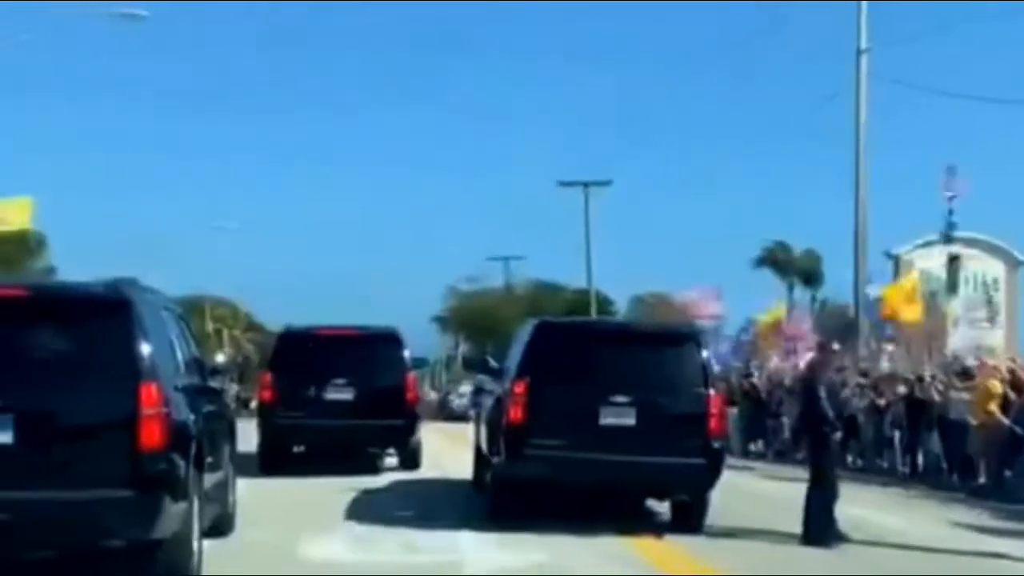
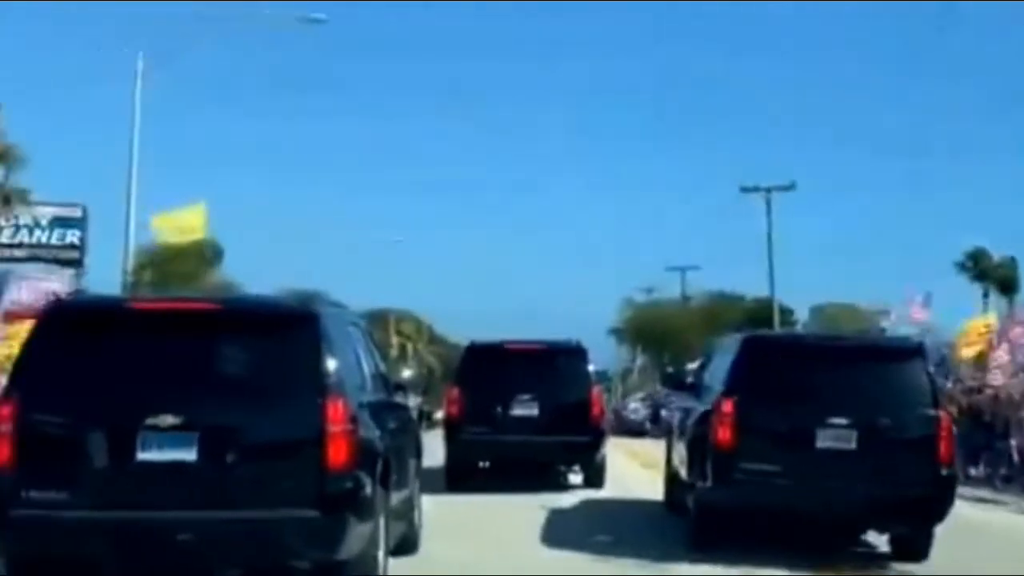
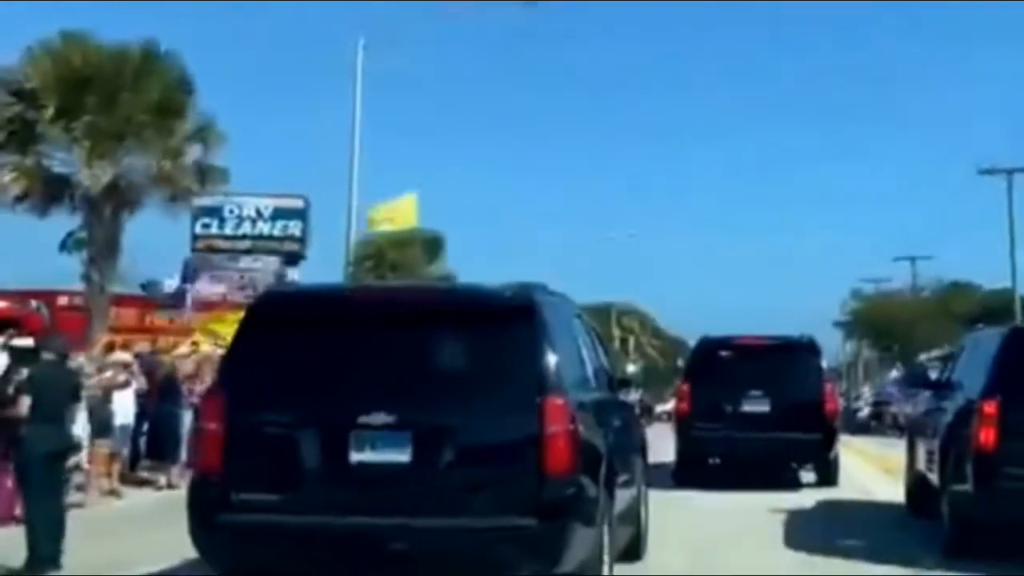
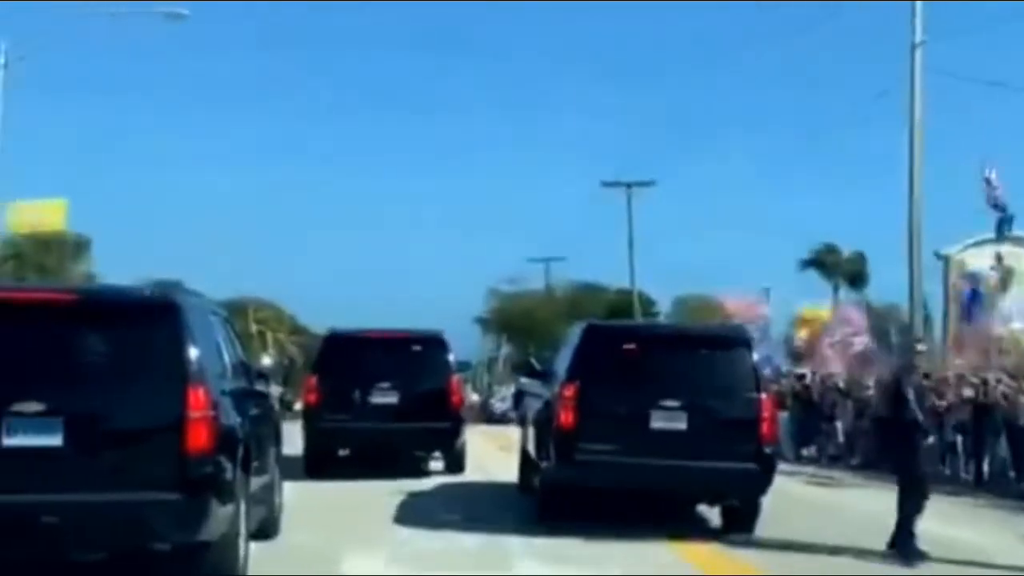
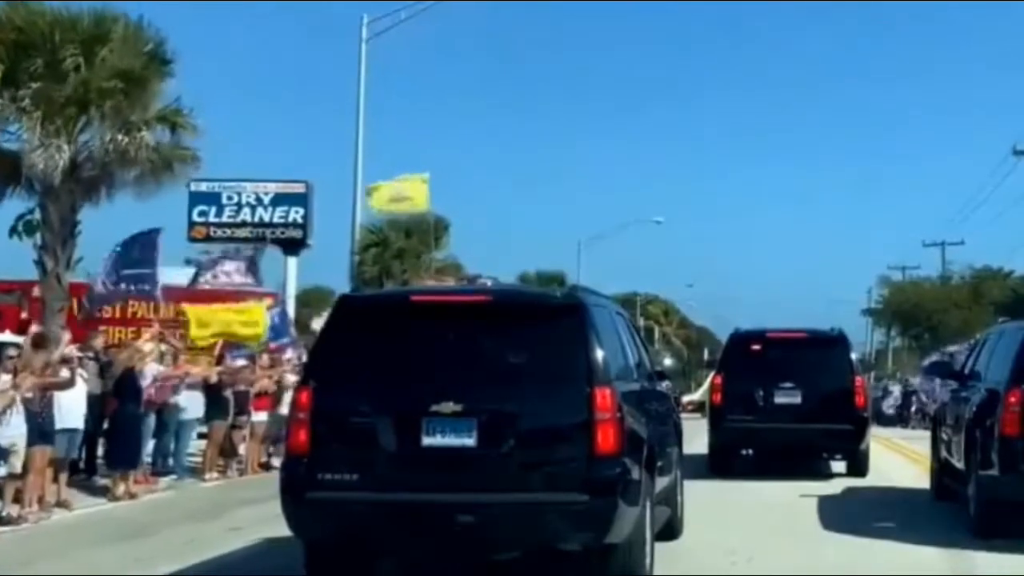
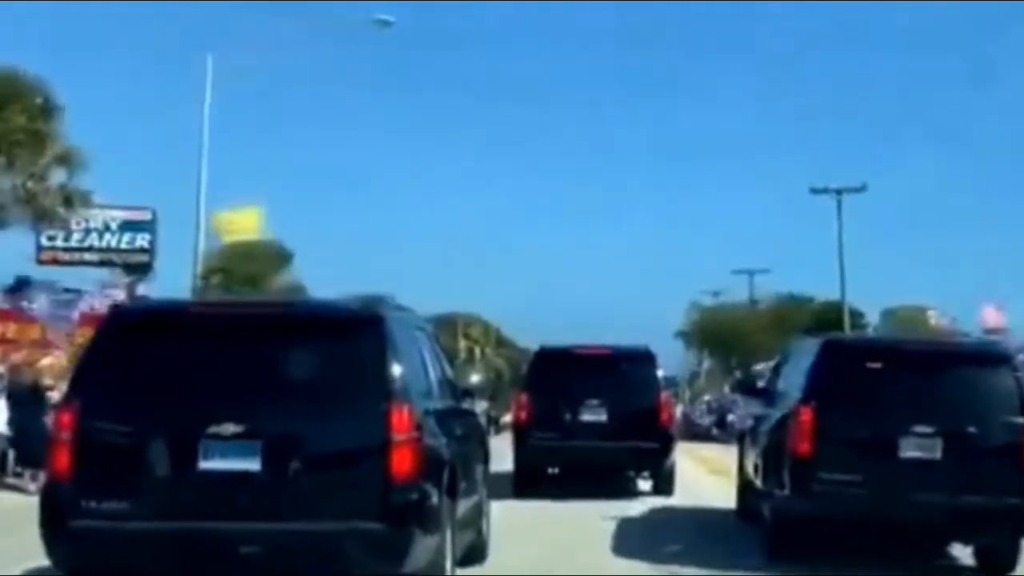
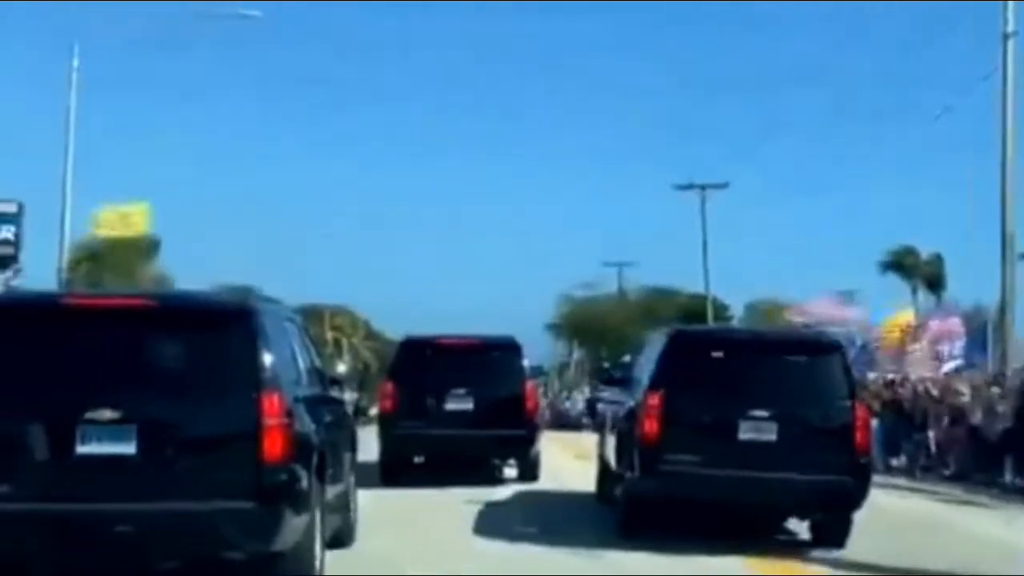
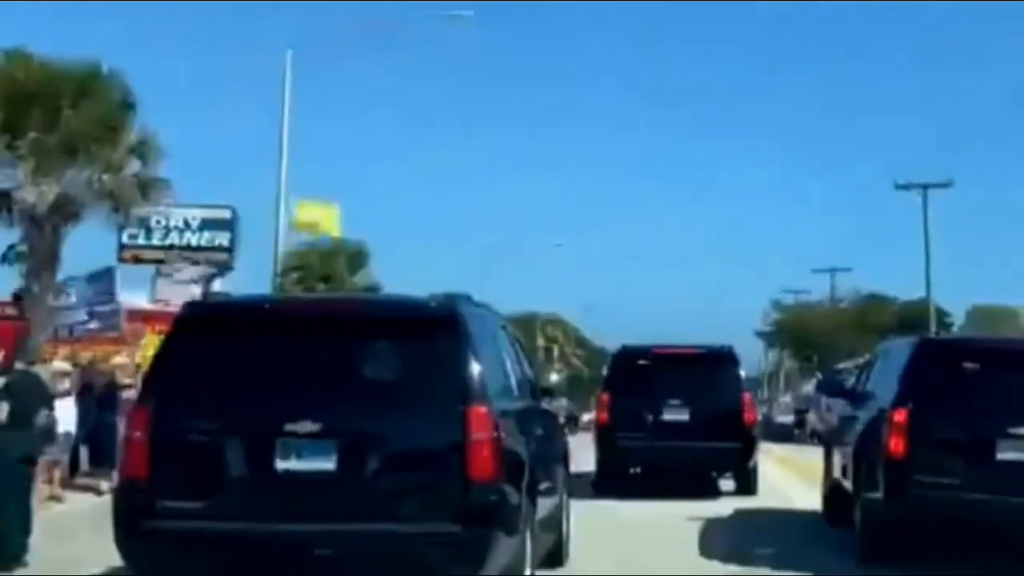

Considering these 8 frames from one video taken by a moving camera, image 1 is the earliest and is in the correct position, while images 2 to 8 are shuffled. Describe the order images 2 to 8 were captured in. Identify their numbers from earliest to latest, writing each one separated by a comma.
4, 7, 2, 6, 8, 3, 5
